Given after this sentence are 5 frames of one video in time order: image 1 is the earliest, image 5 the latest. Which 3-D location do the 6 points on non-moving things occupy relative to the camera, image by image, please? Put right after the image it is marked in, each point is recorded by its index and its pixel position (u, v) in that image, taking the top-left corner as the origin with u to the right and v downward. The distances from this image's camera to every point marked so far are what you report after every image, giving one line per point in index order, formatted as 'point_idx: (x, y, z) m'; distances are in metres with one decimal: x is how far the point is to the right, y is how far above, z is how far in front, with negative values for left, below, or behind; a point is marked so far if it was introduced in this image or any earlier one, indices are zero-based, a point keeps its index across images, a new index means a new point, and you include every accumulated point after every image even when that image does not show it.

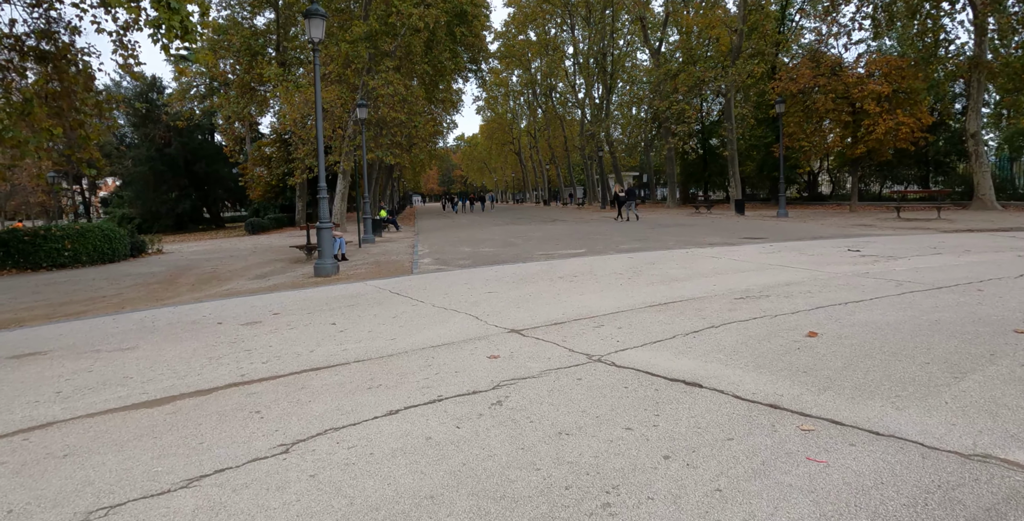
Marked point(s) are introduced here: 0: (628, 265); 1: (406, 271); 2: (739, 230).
0: (+2.2, -0.1, +10.9) m
1: (-2.3, -0.2, +12.5) m
2: (+7.3, +1.0, +18.8) m
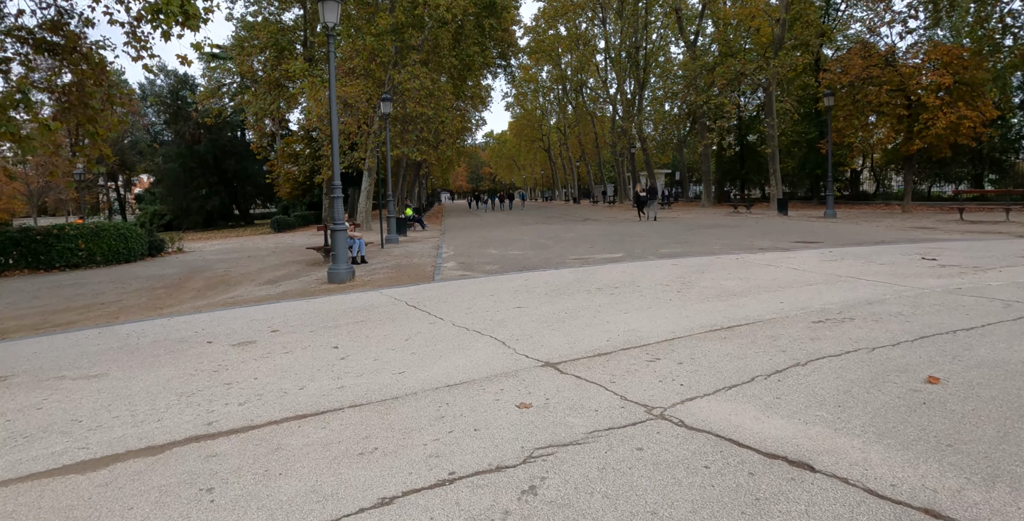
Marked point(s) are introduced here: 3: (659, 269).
0: (+2.7, -0.2, +9.7) m
1: (-1.7, -0.3, +11.5) m
2: (+8.2, +0.8, +17.3) m
3: (+2.7, -0.1, +10.5) m
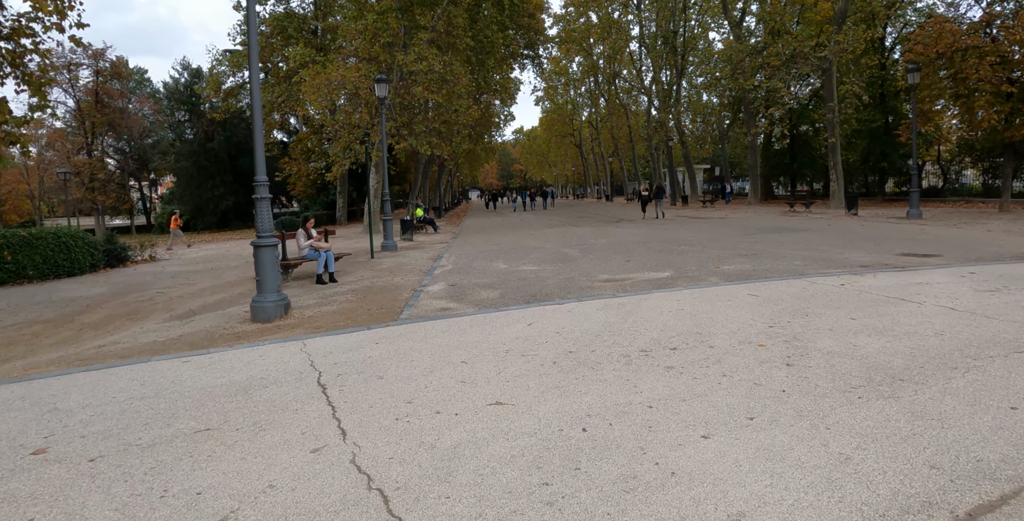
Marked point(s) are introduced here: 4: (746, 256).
0: (+2.6, -0.6, +6.1) m
1: (-1.7, -0.7, +8.2) m
2: (+8.6, +0.5, +13.4) m
3: (+2.6, -0.5, +6.9) m
4: (+4.5, +0.1, +11.2) m
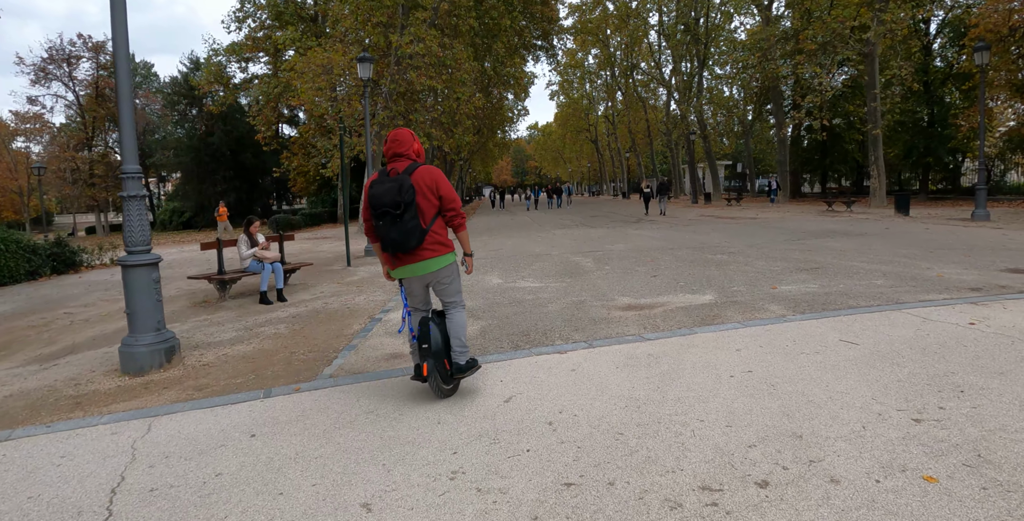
0: (+2.4, -0.9, +3.7) m
1: (-1.8, -0.9, +5.9) m
2: (+8.5, +0.2, +10.9) m
3: (+2.4, -0.8, +4.5) m
4: (+4.4, -0.2, +8.8) m
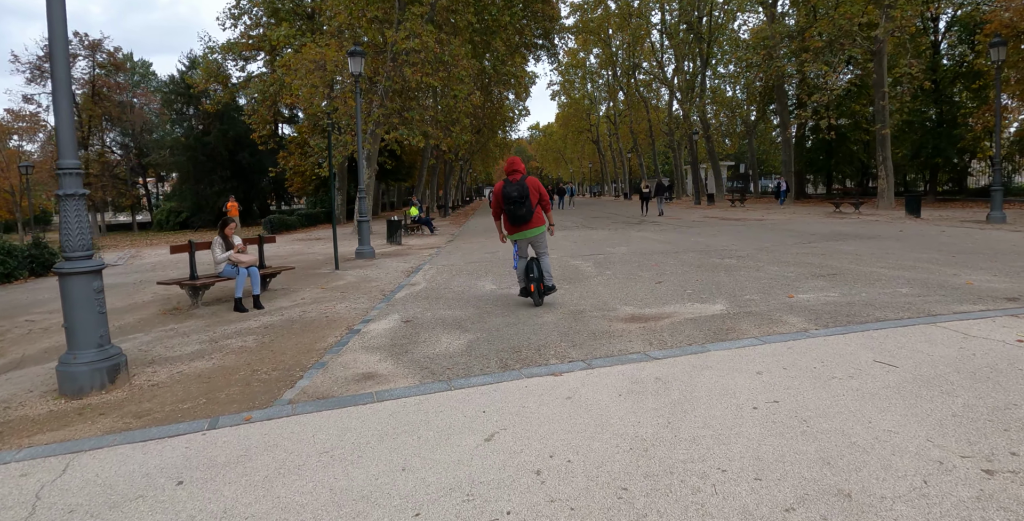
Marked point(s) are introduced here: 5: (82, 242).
0: (+2.3, -0.9, +3.1) m
1: (-1.9, -0.9, +5.3) m
2: (+8.5, +0.1, +10.2) m
3: (+2.3, -0.8, +3.9) m
4: (+4.3, -0.2, +8.1) m
5: (-3.5, +0.2, +4.7) m
